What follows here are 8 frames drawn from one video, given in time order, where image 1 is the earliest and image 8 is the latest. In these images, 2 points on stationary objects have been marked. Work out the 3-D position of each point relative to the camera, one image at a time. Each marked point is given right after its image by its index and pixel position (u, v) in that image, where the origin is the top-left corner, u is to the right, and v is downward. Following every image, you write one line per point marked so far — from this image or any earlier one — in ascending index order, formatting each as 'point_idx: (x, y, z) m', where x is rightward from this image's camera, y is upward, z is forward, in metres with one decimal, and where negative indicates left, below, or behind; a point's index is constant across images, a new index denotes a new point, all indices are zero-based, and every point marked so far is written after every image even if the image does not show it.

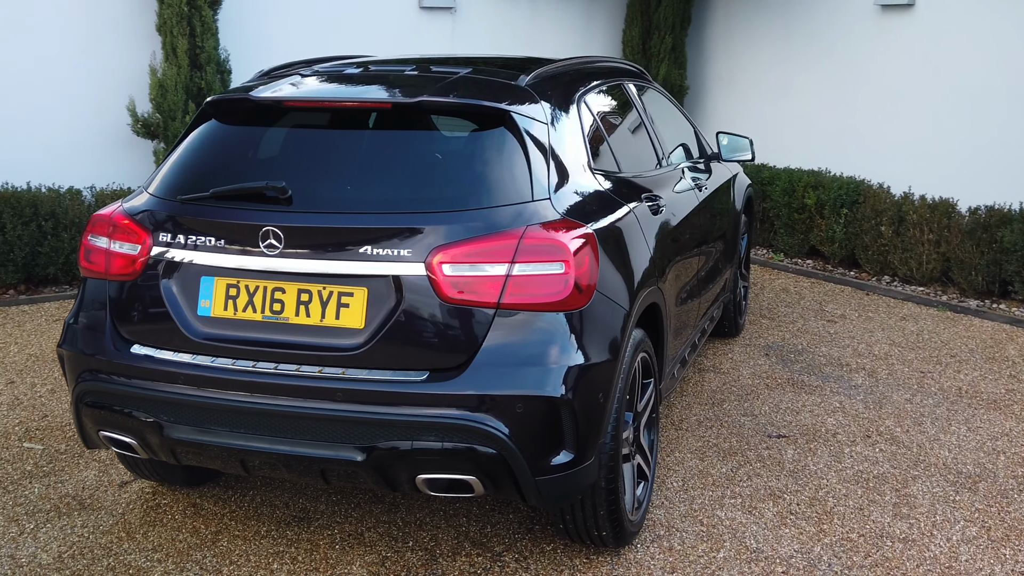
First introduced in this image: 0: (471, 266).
0: (-0.1, 0.0, +2.3) m
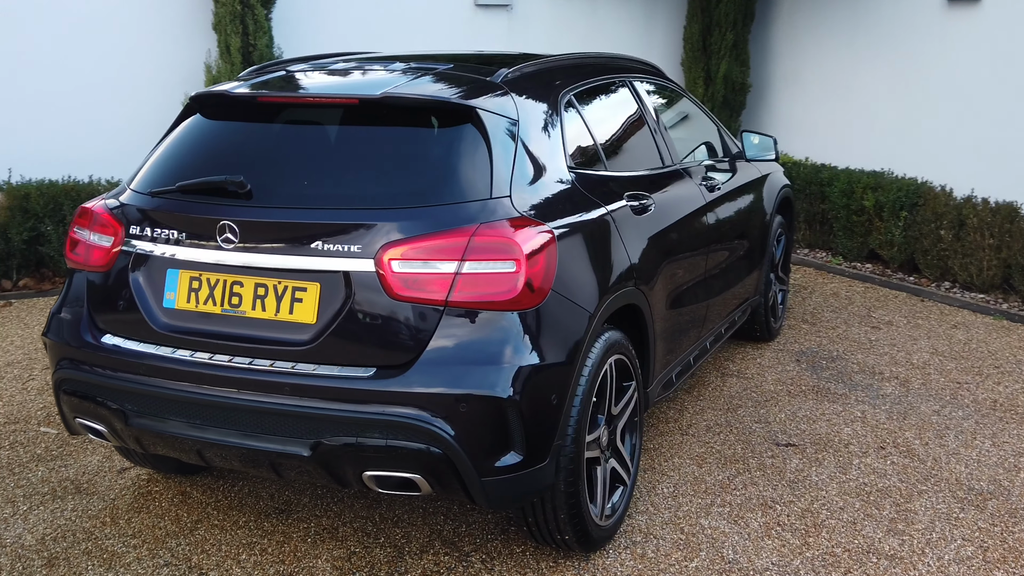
0: (-0.2, +0.1, +2.3) m
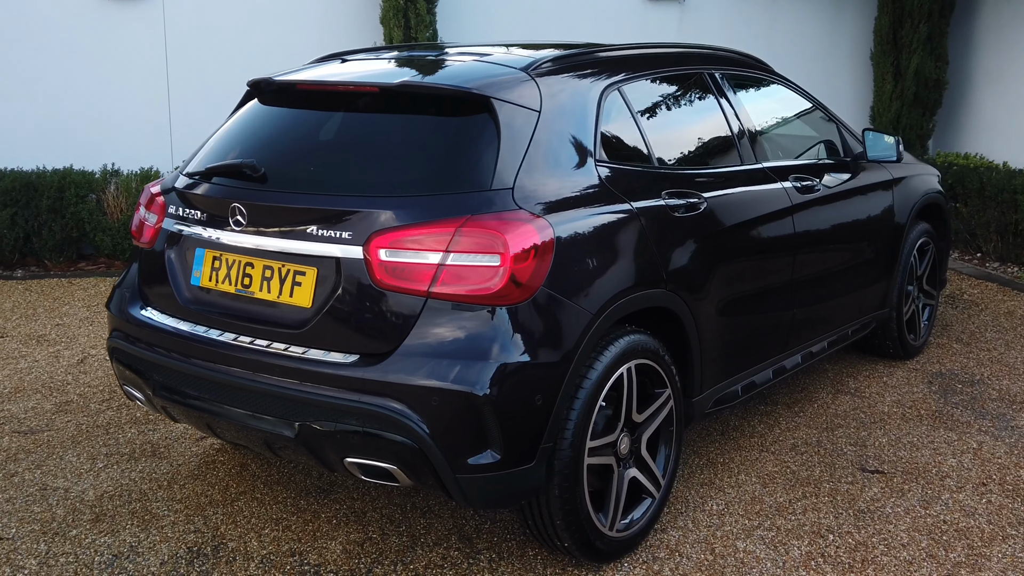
0: (-0.2, +0.1, +2.3) m
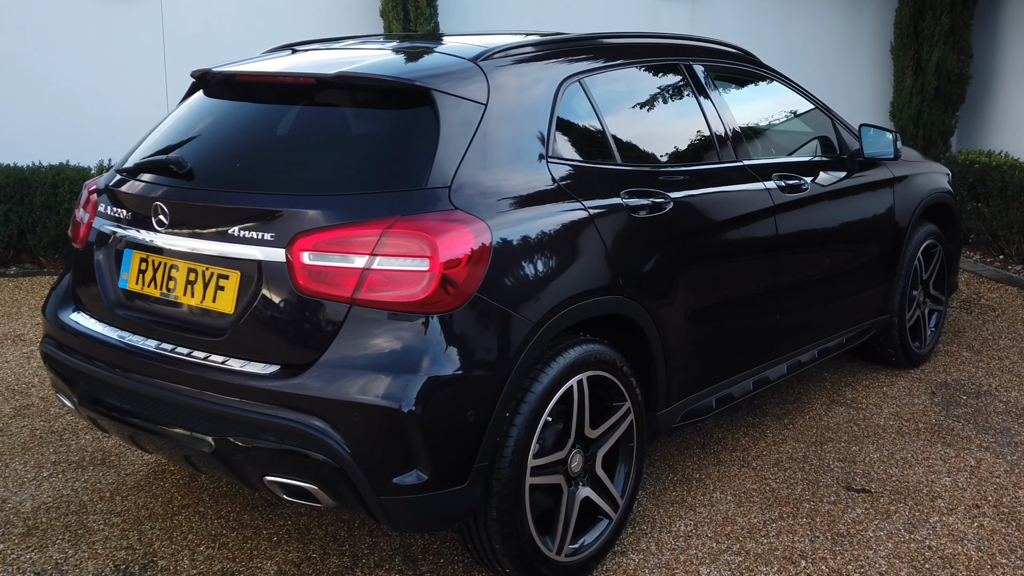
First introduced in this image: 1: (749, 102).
0: (-0.4, +0.1, +2.1) m
1: (+0.7, +0.6, +3.4) m
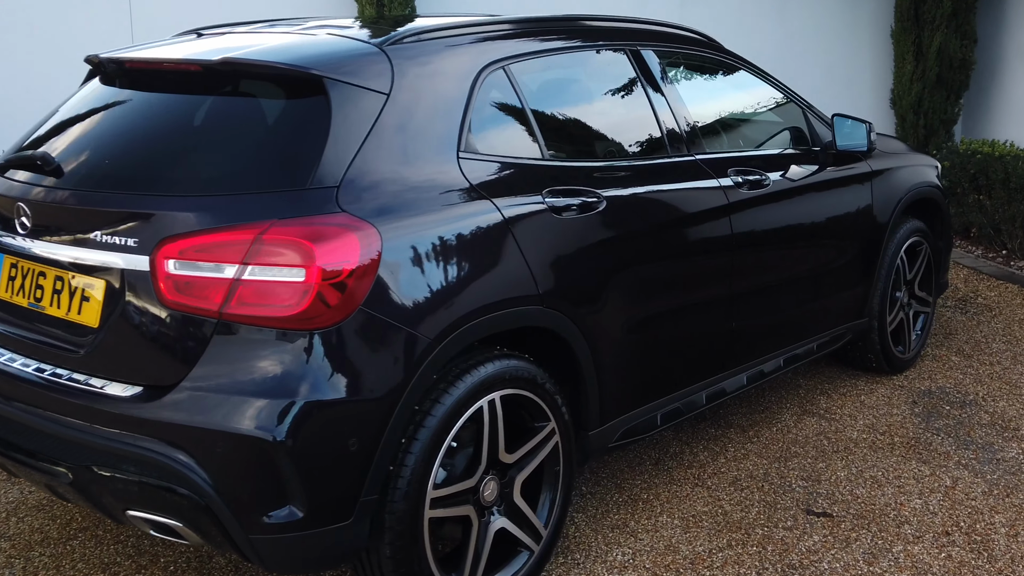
0: (-0.6, 0.0, +1.9) m
1: (+0.6, +0.6, +3.1) m
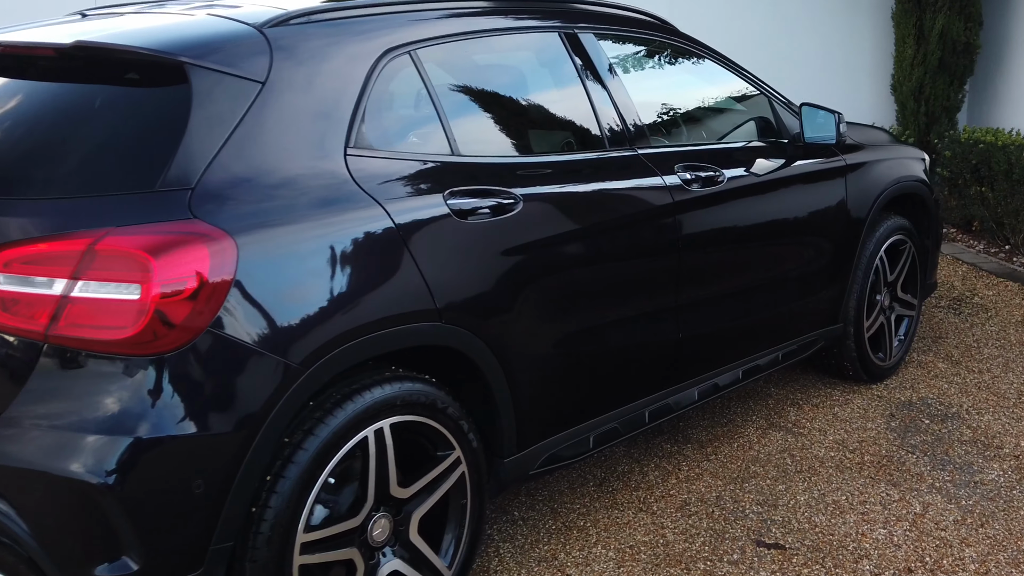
0: (-0.8, 0.0, +1.6) m
1: (+0.4, +0.6, +2.9) m
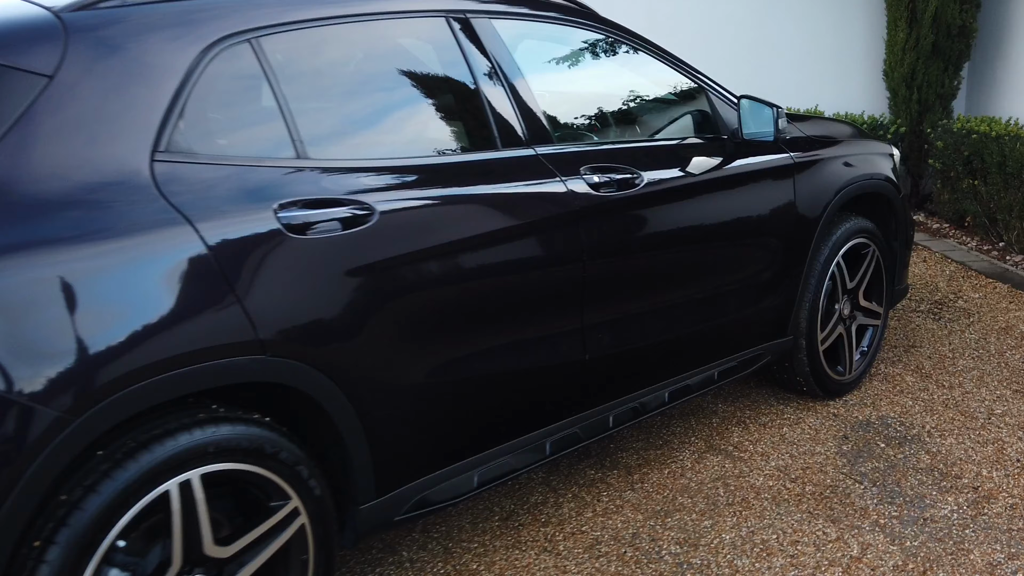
0: (-1.0, 0.0, +1.4) m
1: (+0.1, +0.5, +2.6) m
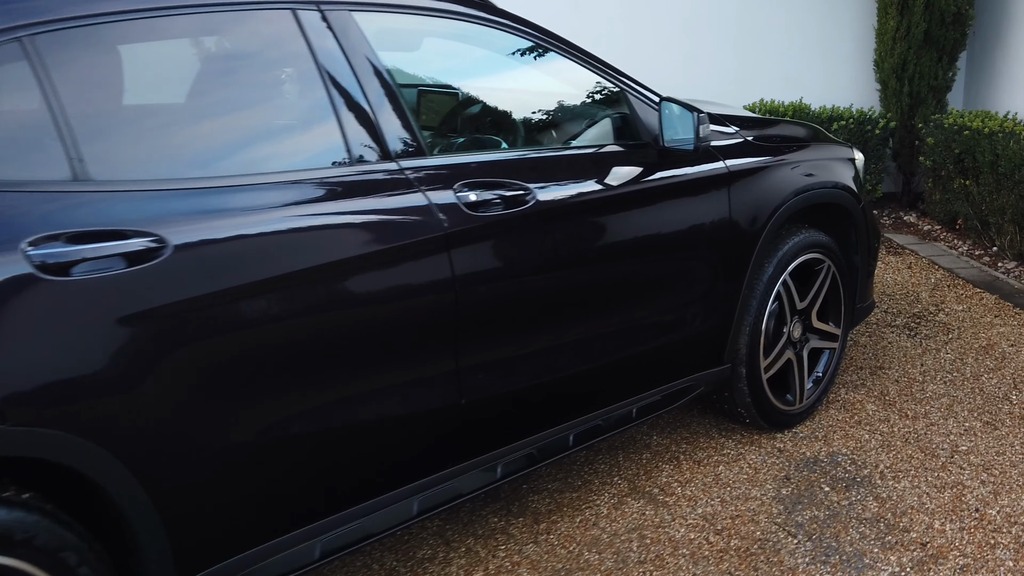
0: (-1.3, -0.1, +1.1) m
1: (-0.1, +0.5, +2.3) m
